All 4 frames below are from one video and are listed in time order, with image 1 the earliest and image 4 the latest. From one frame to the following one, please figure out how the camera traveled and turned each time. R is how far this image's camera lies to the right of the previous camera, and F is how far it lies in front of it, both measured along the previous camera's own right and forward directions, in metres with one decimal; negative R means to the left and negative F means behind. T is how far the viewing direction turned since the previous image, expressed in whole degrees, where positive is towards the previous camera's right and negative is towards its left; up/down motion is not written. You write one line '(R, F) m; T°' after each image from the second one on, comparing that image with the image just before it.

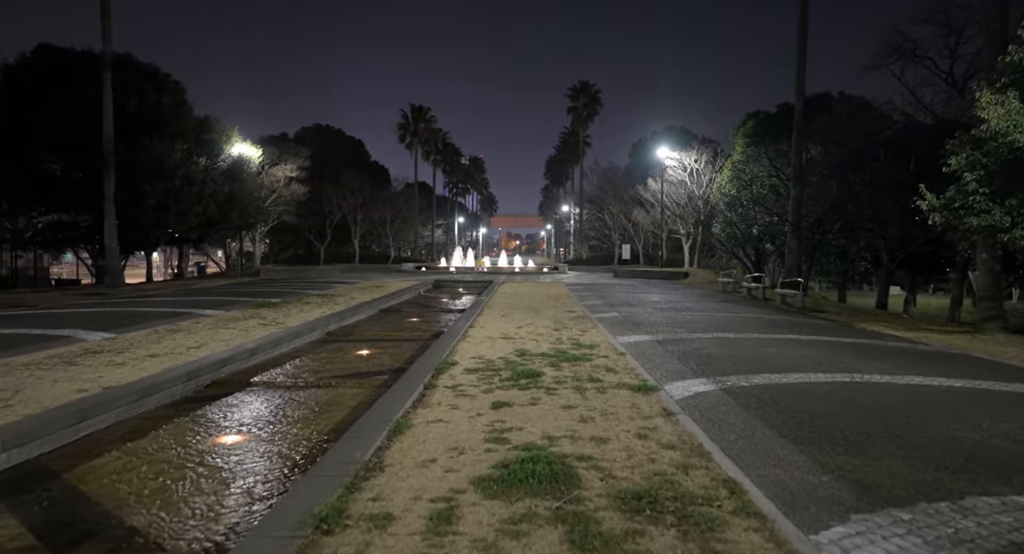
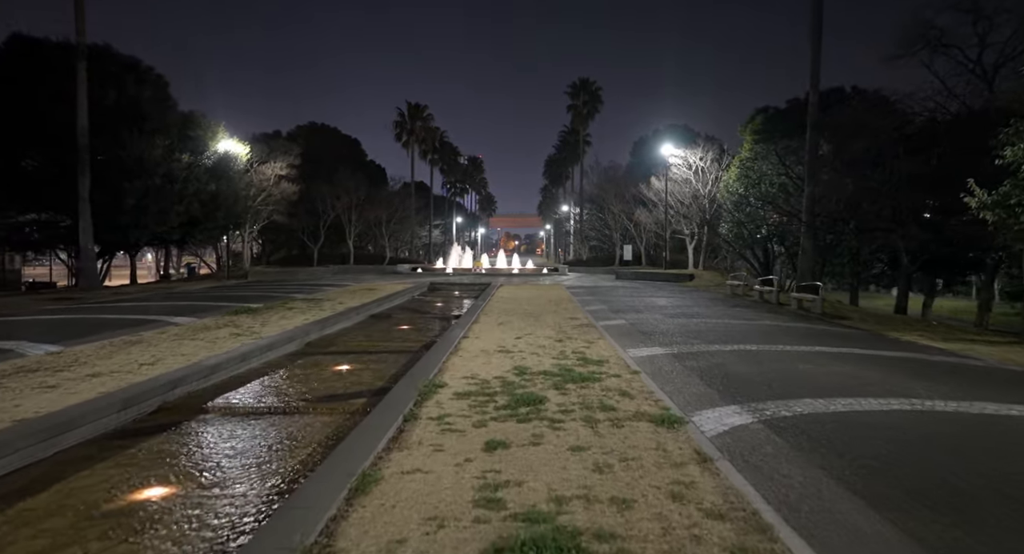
(0.0, +1.1) m; 0°
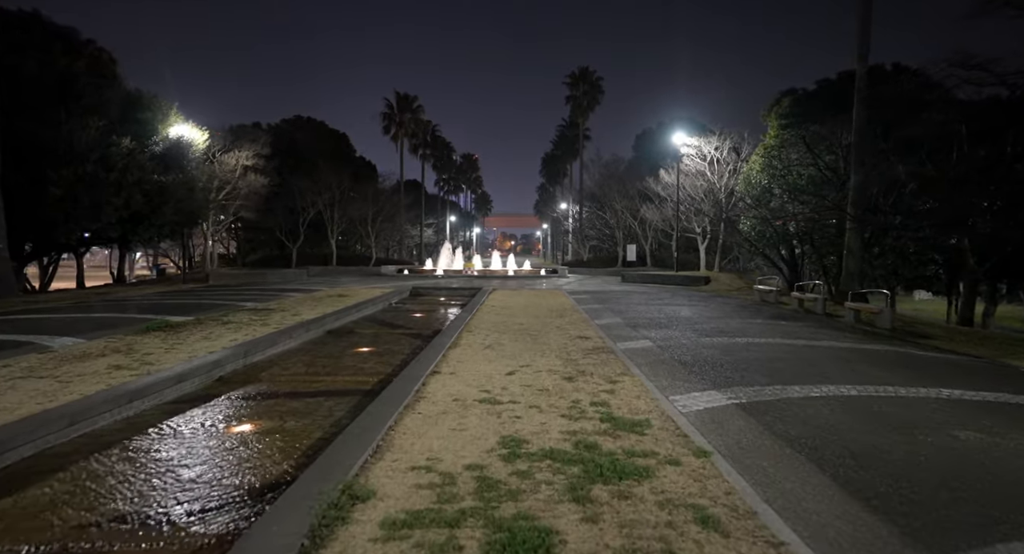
(+0.1, +3.1) m; 0°
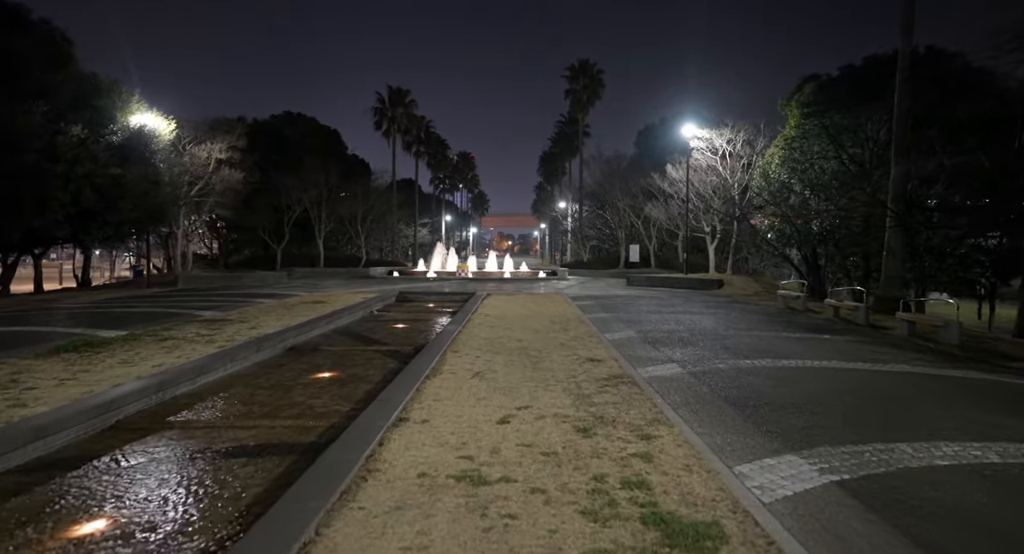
(0.0, +2.0) m; 0°
